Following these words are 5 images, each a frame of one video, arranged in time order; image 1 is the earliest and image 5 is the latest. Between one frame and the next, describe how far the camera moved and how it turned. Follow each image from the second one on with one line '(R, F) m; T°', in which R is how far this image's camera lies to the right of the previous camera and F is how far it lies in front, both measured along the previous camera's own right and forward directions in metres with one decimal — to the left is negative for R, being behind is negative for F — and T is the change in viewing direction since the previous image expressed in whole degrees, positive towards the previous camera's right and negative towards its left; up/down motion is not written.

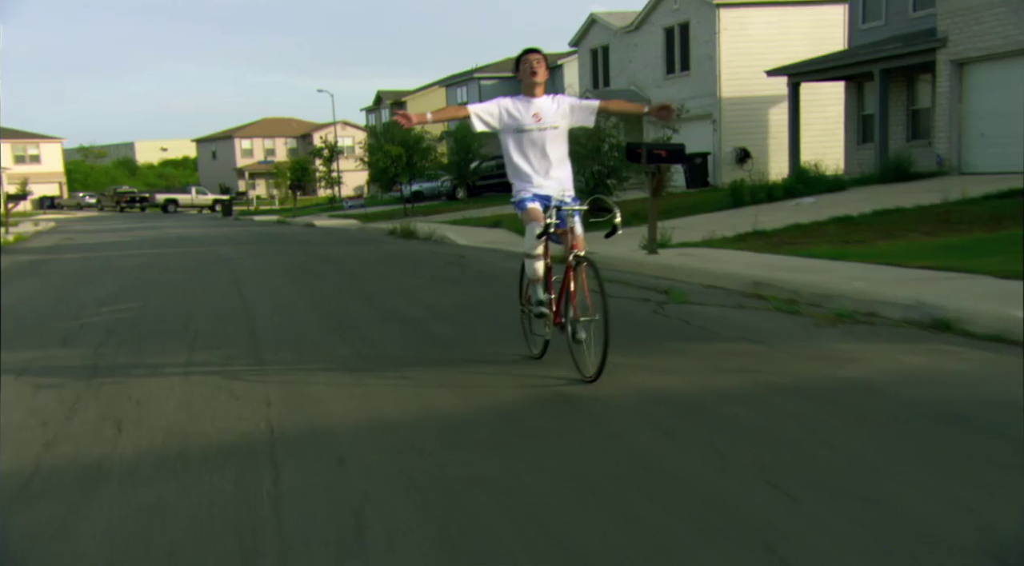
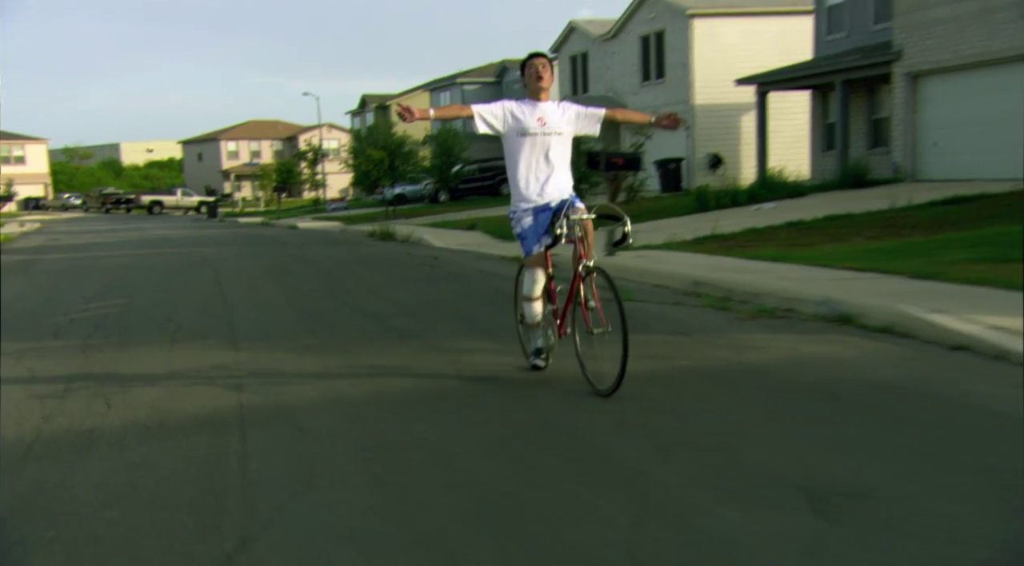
(+0.3, -0.8) m; +1°
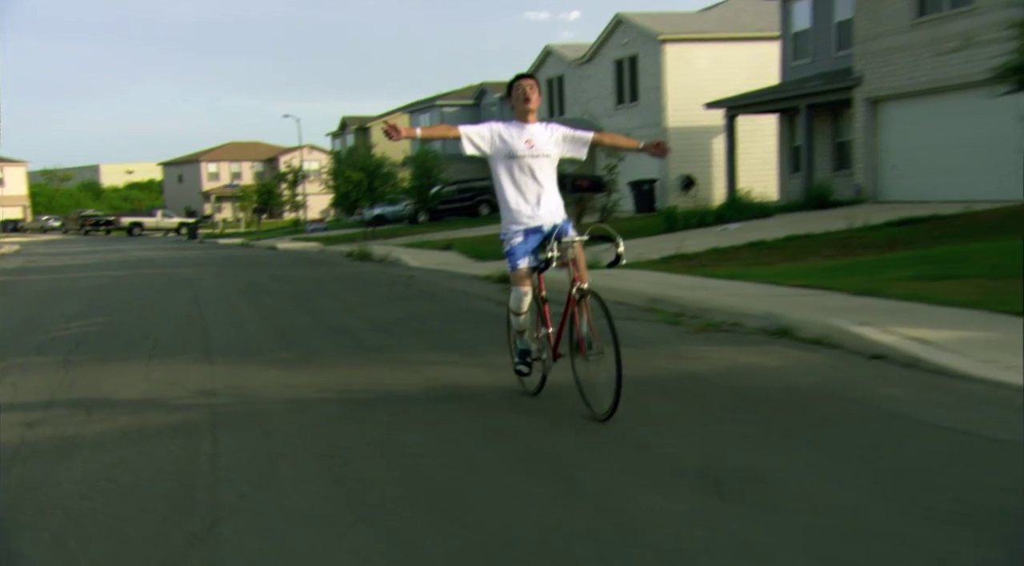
(+0.2, -0.5) m; +1°
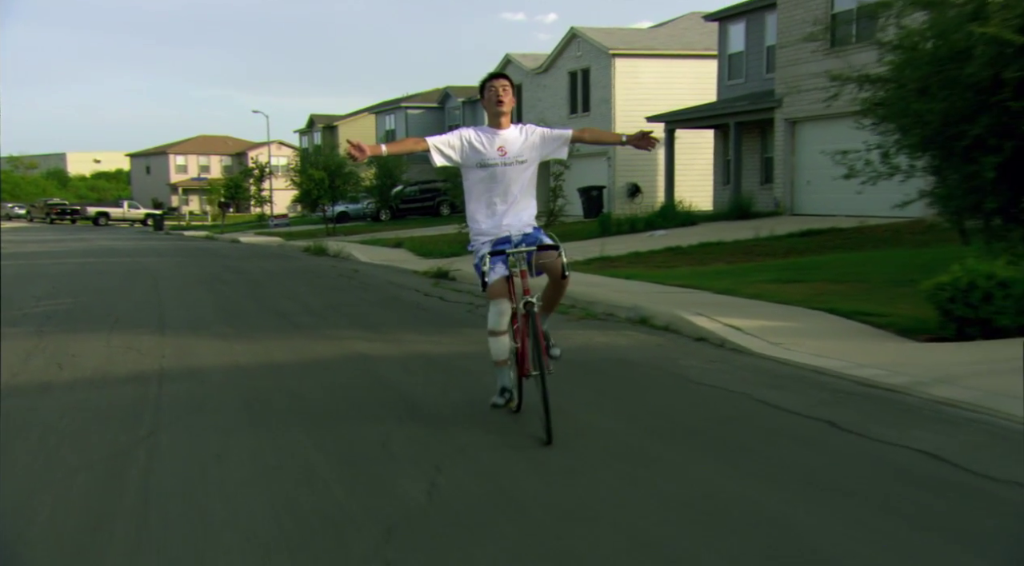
(+0.6, -1.7) m; +2°
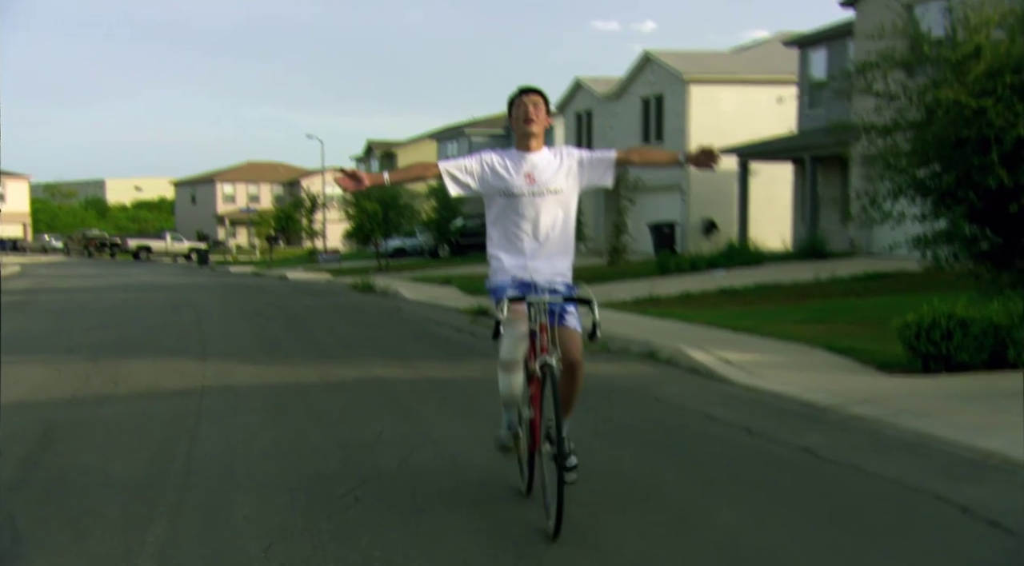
(+0.3, -0.8) m; -2°
